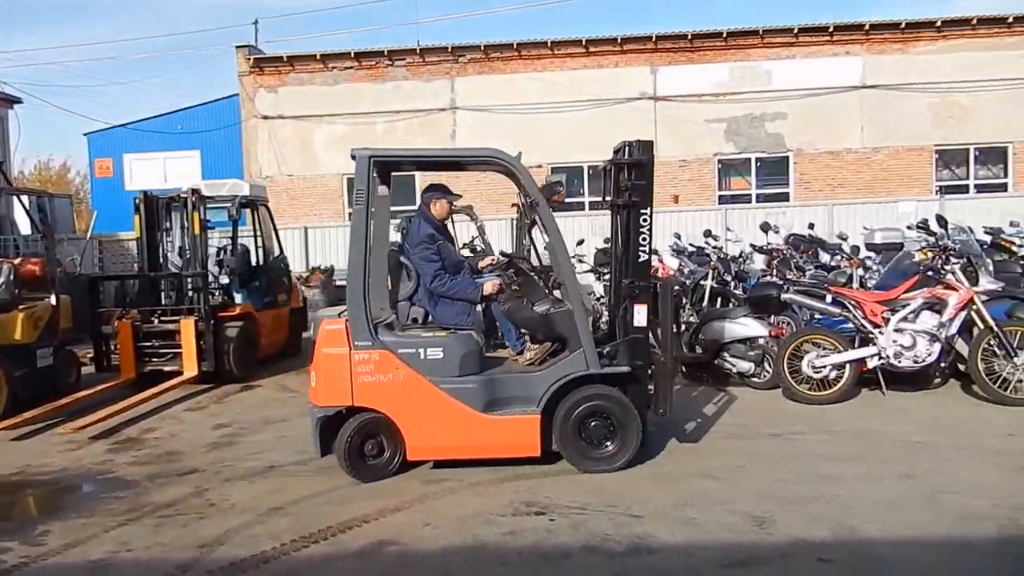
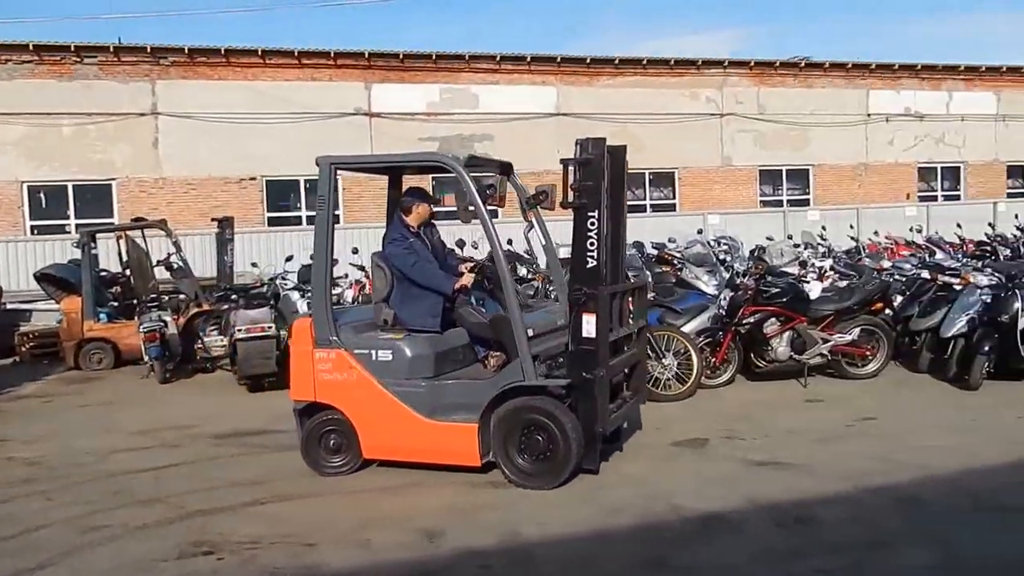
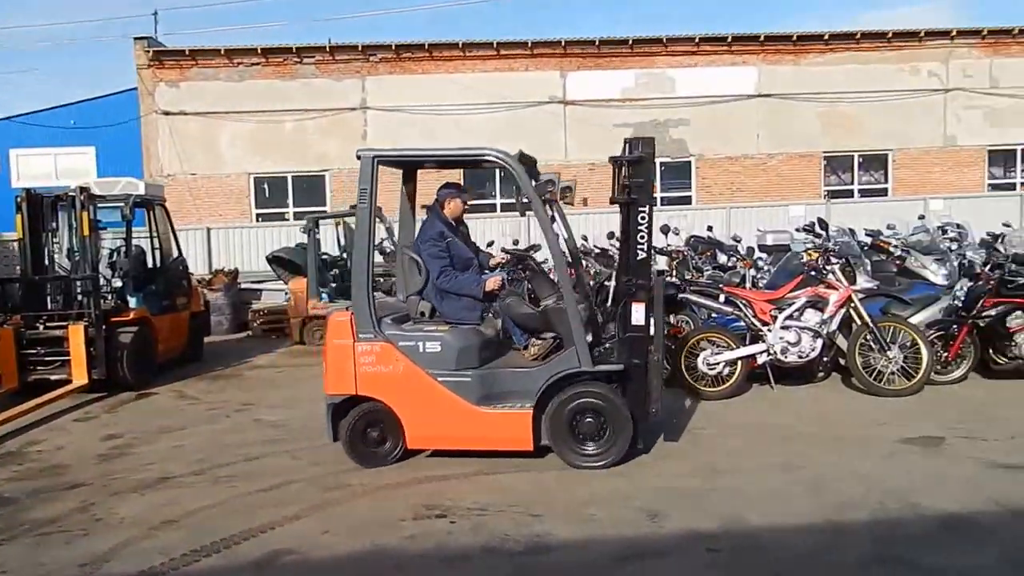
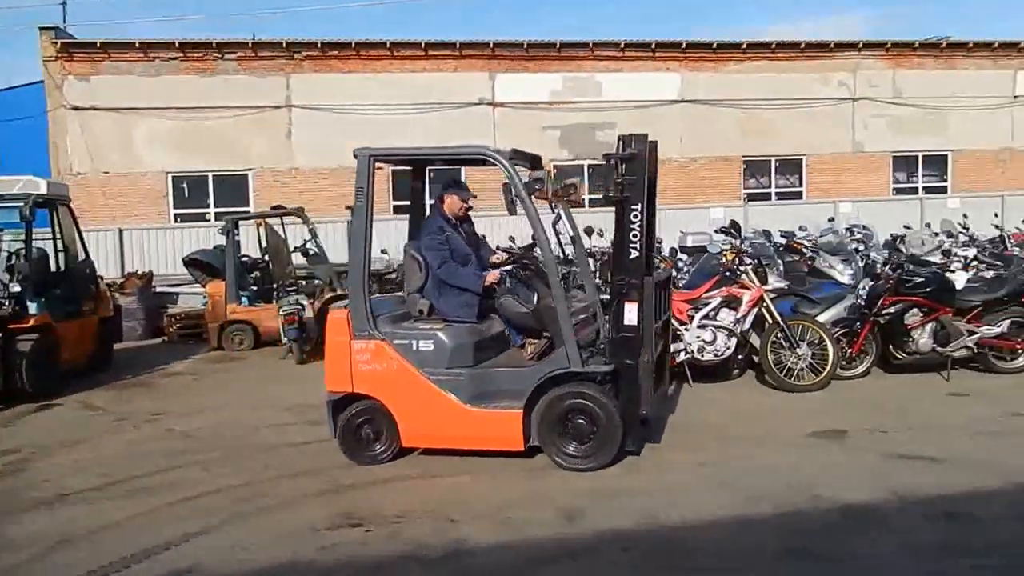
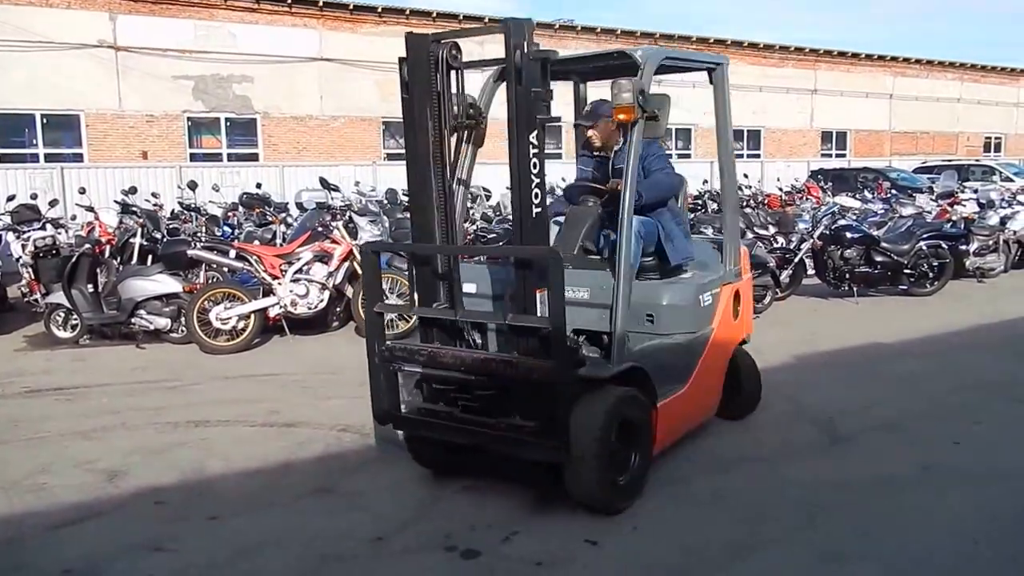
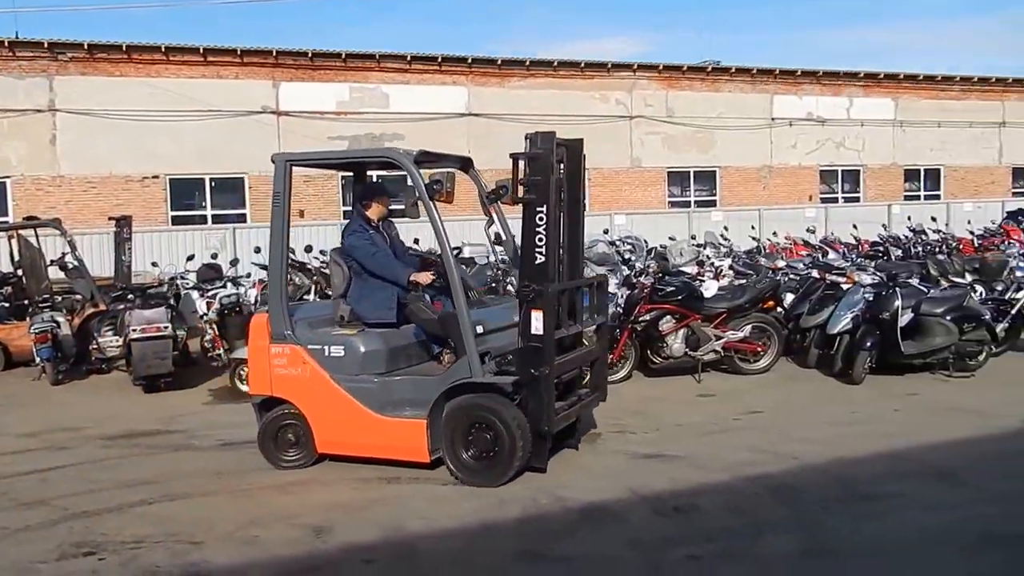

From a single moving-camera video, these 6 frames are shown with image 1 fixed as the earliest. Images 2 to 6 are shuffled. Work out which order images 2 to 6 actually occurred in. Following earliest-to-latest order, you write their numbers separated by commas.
3, 4, 2, 6, 5
